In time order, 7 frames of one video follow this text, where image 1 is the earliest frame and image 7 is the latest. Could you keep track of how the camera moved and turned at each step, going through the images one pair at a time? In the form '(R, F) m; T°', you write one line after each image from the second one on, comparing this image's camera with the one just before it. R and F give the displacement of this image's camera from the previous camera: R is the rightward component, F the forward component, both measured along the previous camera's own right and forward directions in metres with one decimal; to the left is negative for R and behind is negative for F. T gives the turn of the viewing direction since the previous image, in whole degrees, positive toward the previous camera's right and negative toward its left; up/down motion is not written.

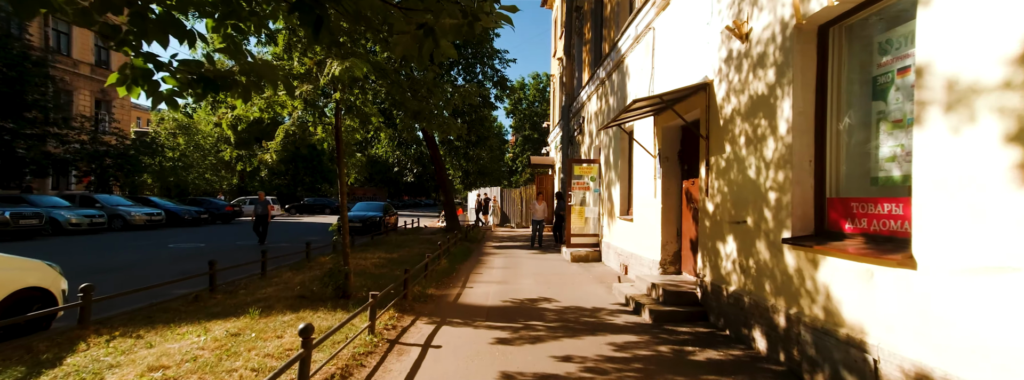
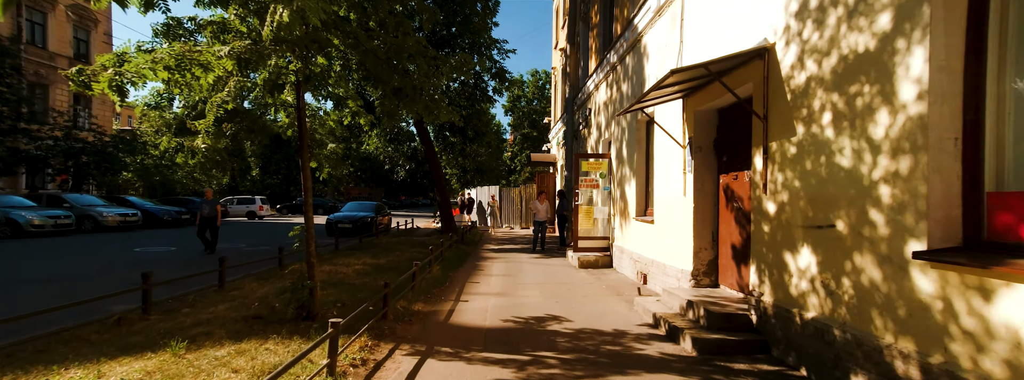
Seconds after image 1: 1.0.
(0.0, +1.3) m; 0°
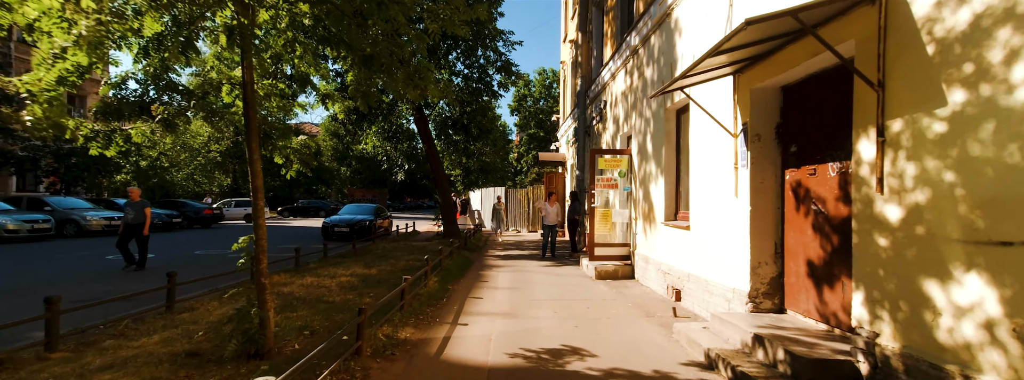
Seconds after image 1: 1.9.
(0.0, +1.3) m; -1°
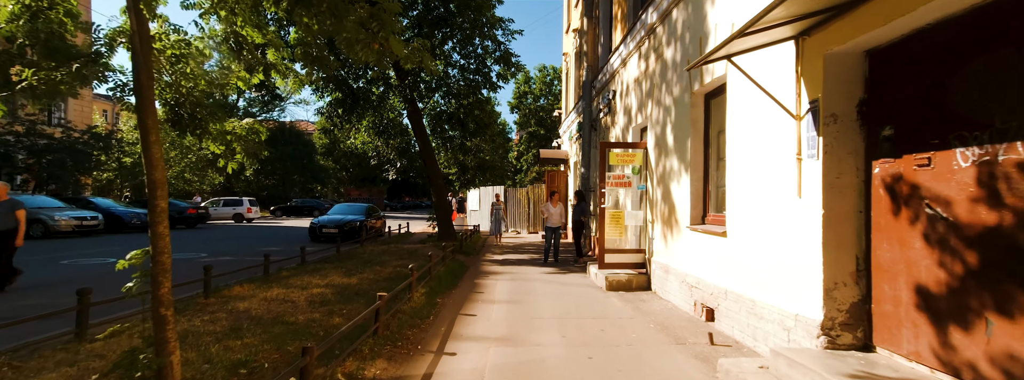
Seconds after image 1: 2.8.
(0.0, +1.2) m; 0°
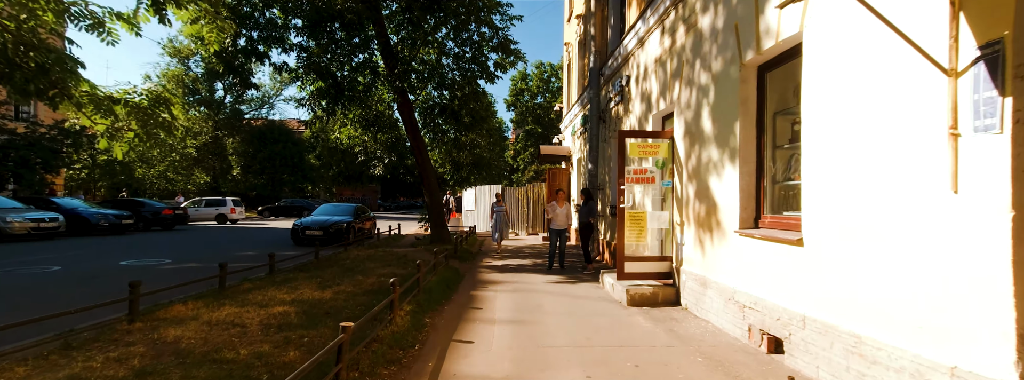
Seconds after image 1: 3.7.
(-0.1, +1.4) m; 0°
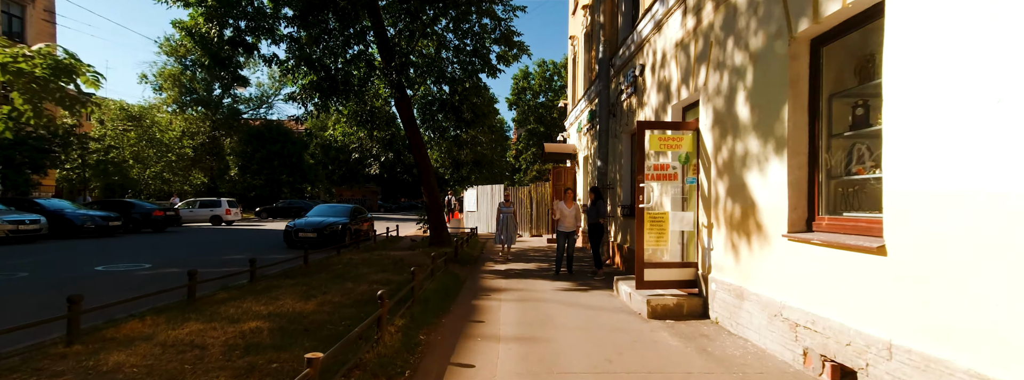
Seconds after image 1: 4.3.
(0.0, +0.9) m; 0°
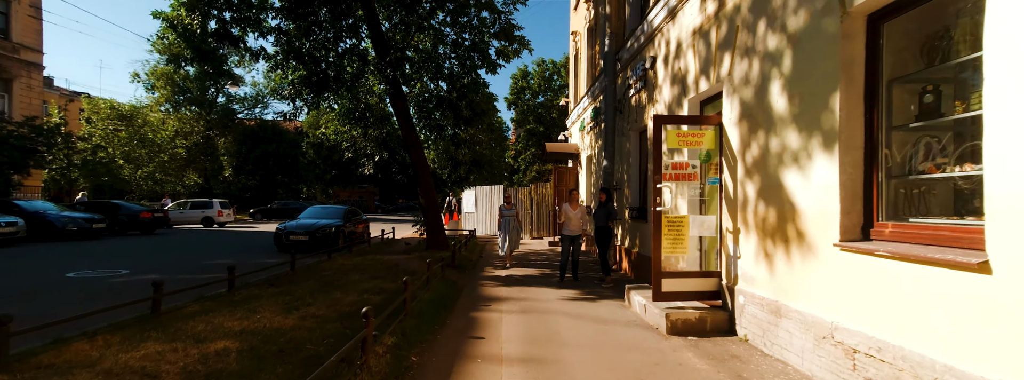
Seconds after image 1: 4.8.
(-0.1, +0.7) m; 0°
